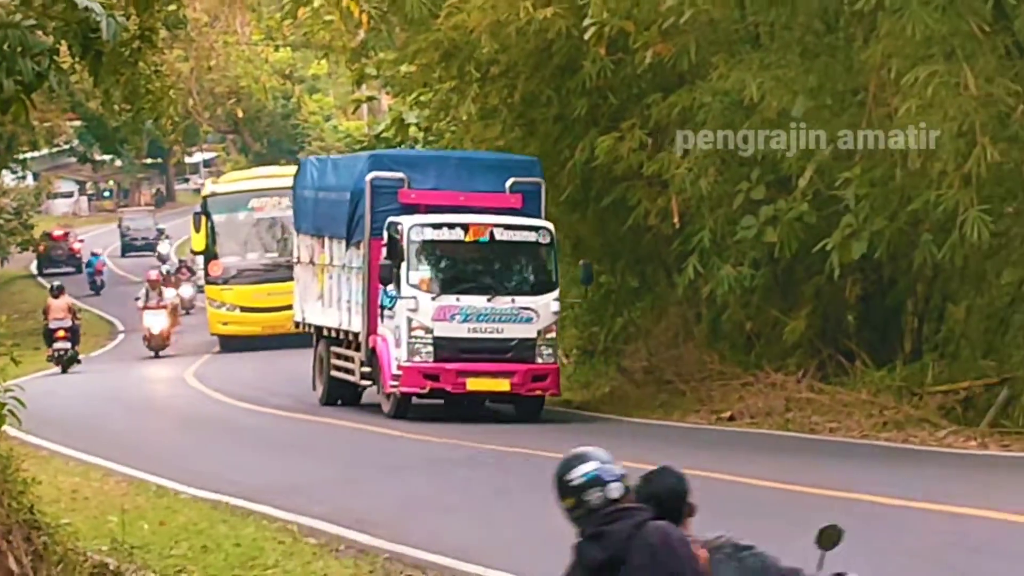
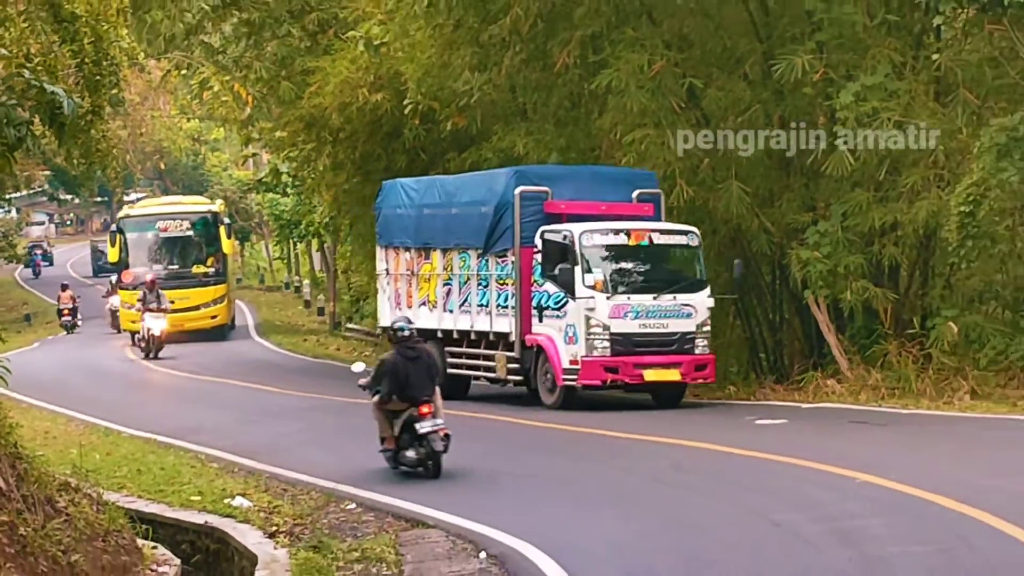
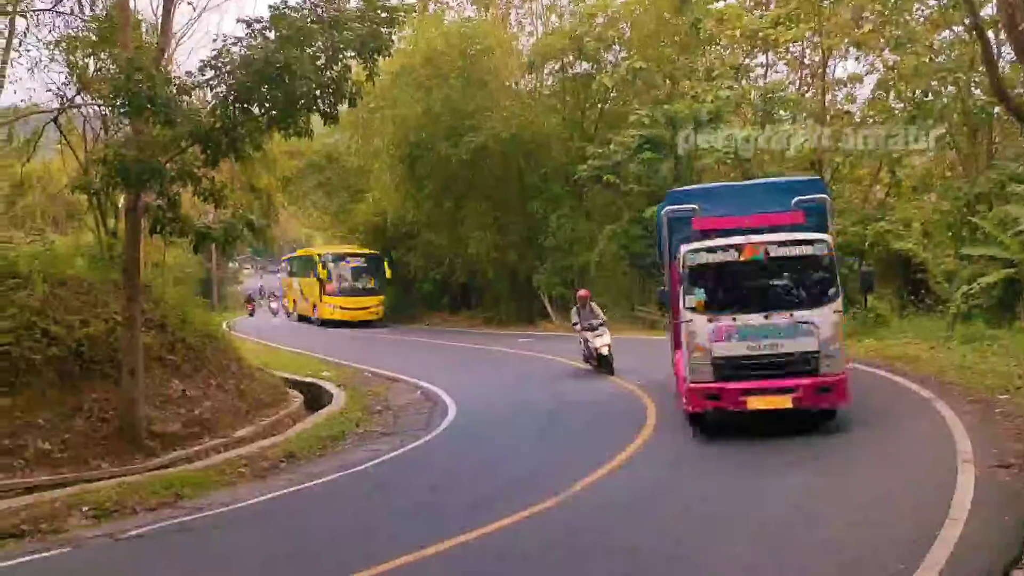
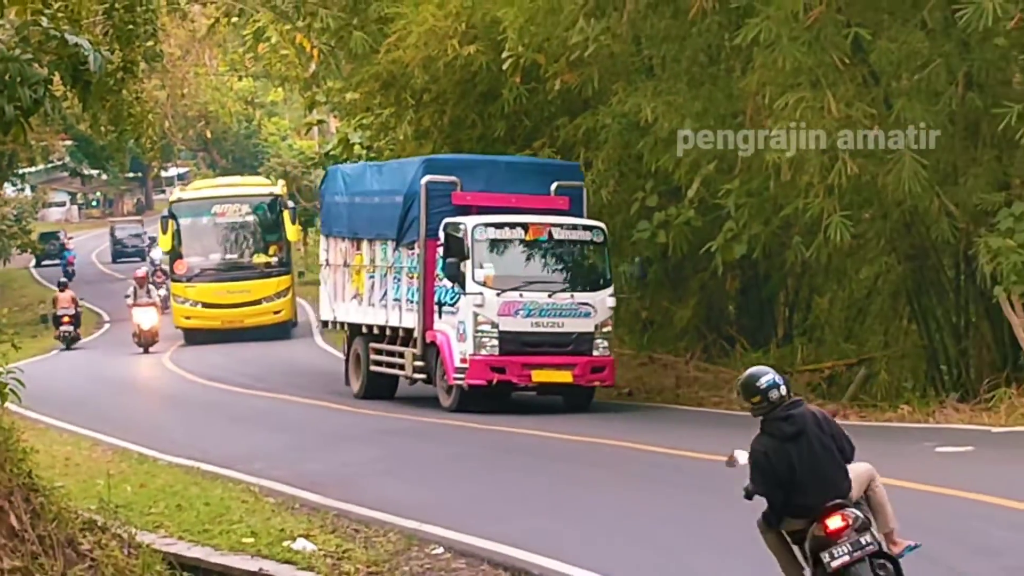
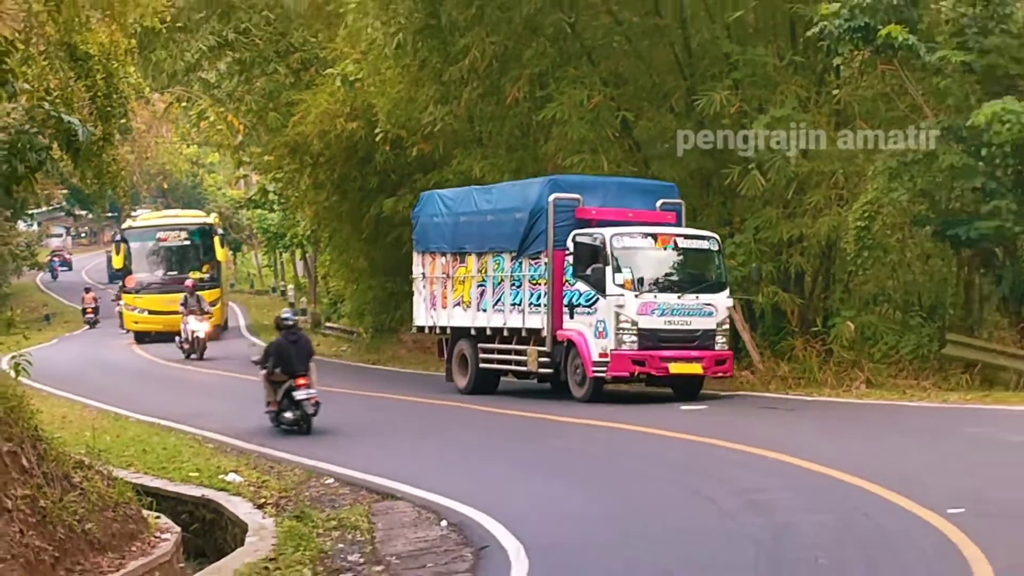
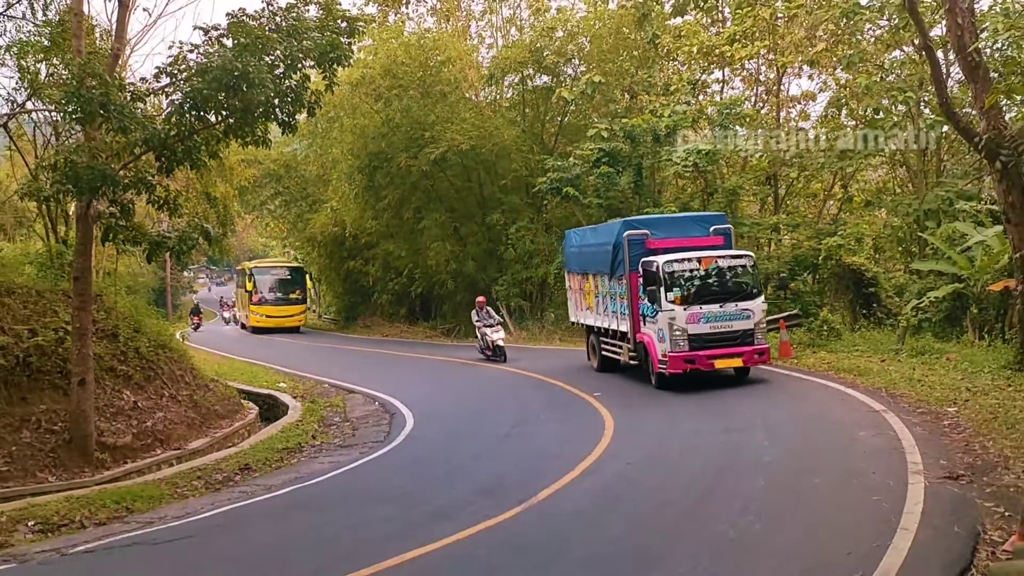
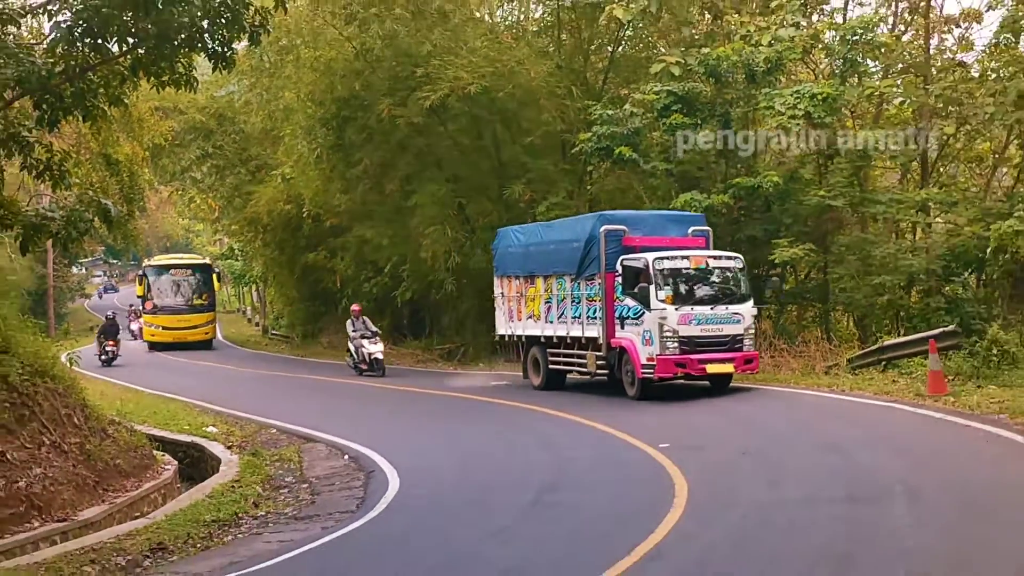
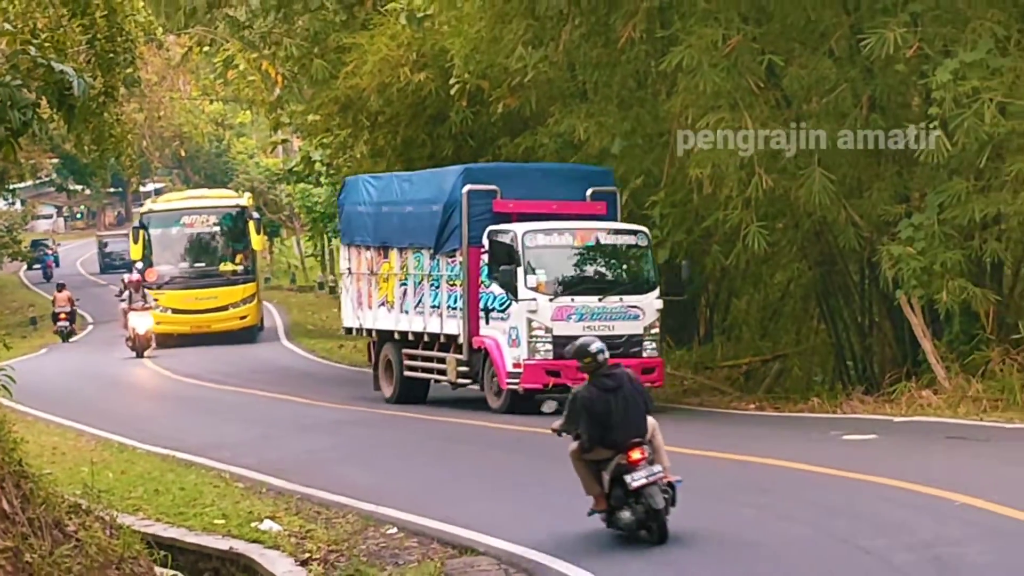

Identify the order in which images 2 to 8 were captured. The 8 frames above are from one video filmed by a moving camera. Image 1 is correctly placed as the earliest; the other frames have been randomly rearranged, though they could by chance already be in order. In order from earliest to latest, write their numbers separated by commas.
4, 8, 2, 5, 7, 6, 3
